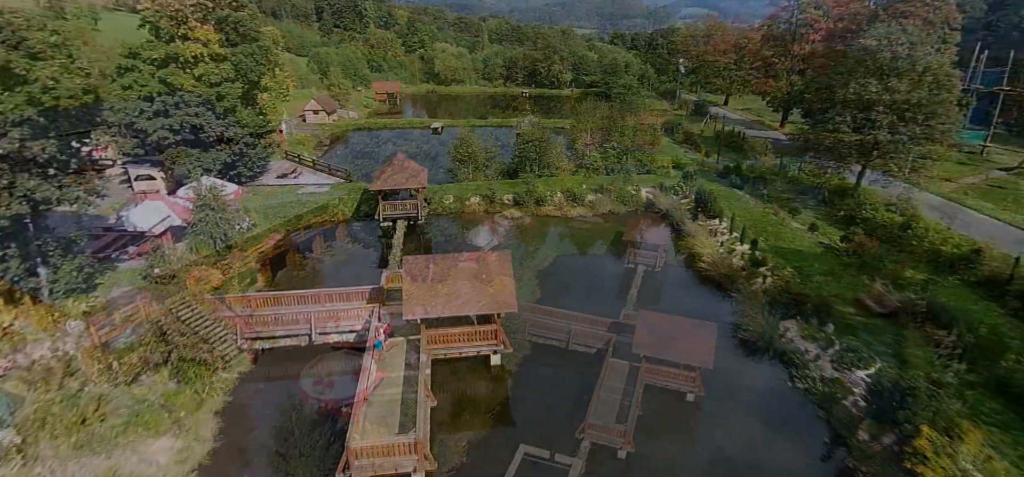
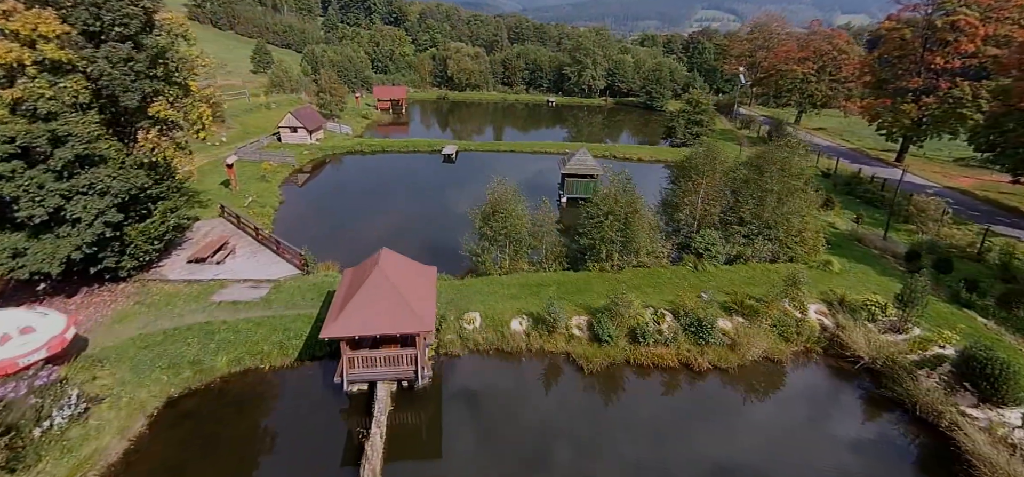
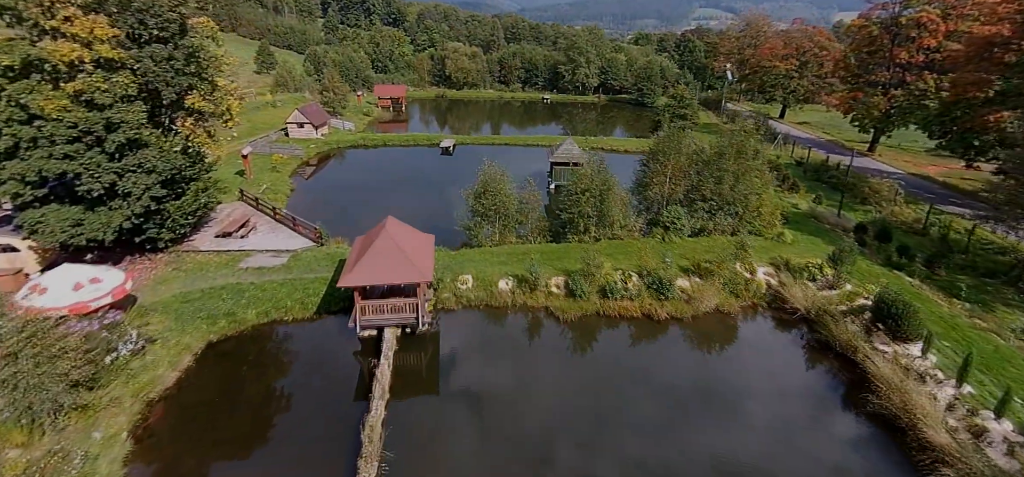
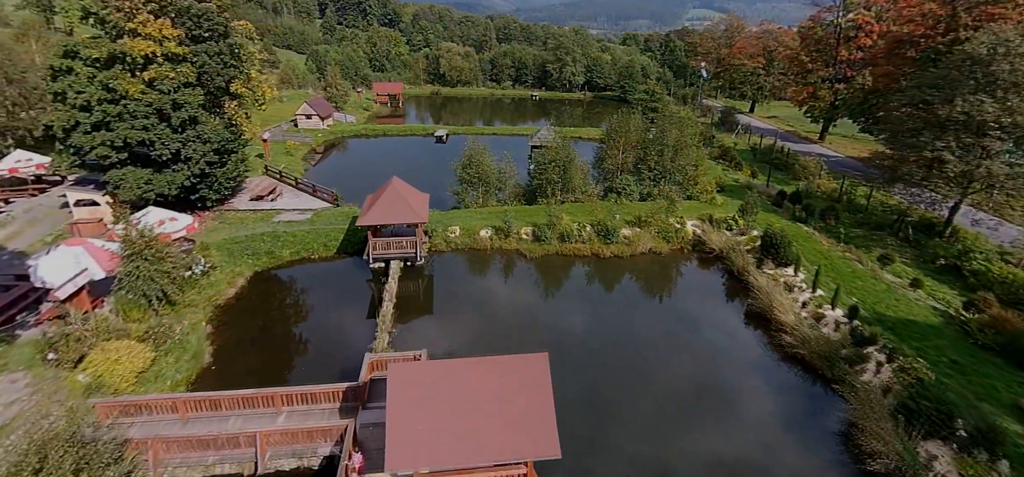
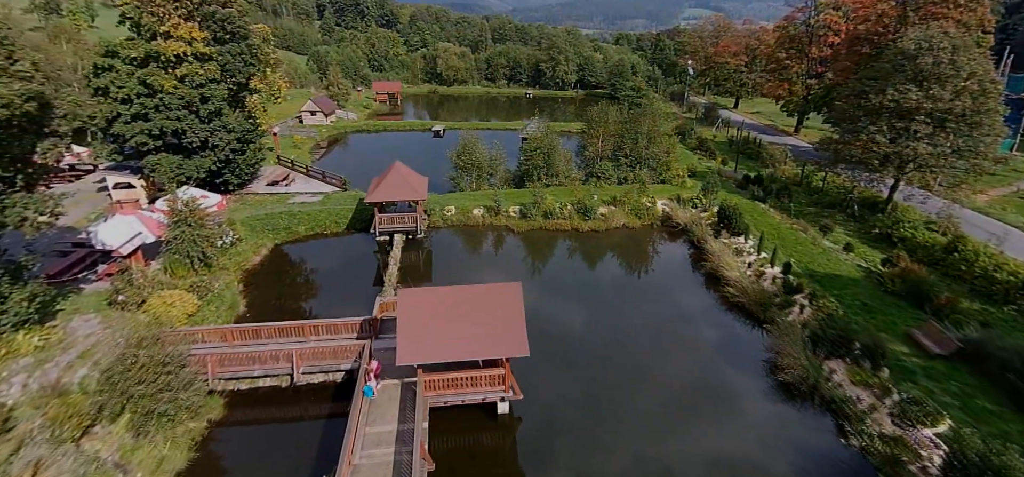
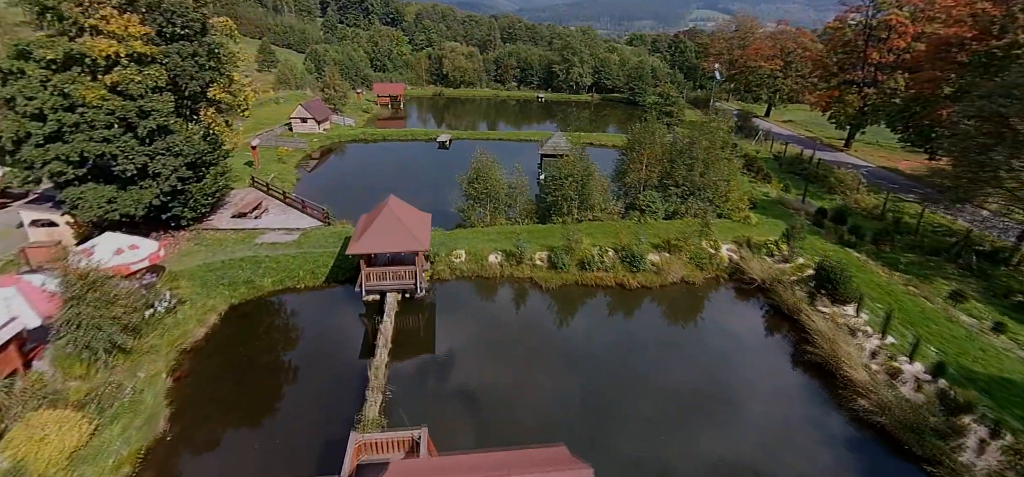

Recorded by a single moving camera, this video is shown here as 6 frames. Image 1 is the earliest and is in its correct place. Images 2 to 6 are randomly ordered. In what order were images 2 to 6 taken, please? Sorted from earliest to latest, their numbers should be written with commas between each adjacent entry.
5, 4, 6, 3, 2
